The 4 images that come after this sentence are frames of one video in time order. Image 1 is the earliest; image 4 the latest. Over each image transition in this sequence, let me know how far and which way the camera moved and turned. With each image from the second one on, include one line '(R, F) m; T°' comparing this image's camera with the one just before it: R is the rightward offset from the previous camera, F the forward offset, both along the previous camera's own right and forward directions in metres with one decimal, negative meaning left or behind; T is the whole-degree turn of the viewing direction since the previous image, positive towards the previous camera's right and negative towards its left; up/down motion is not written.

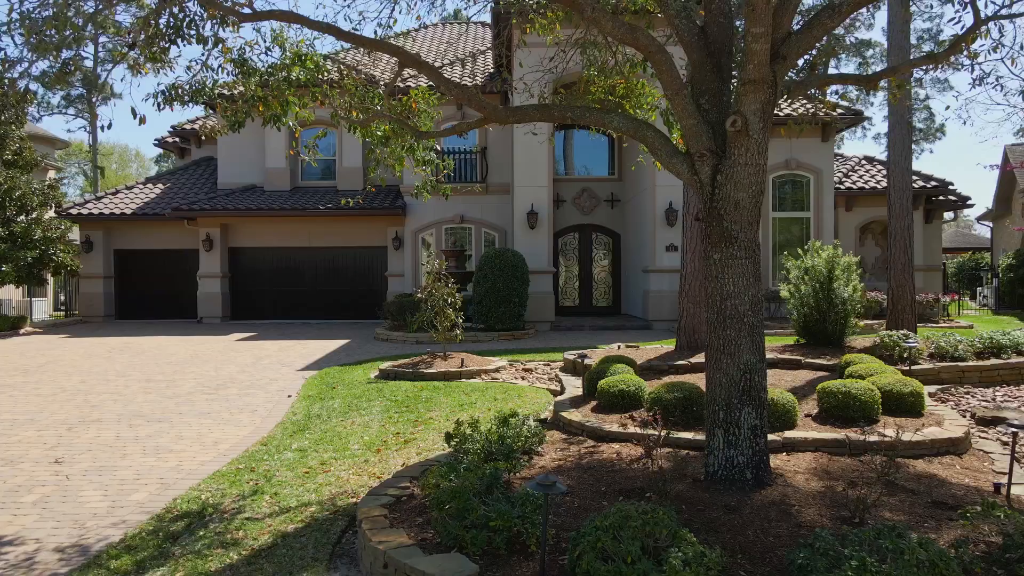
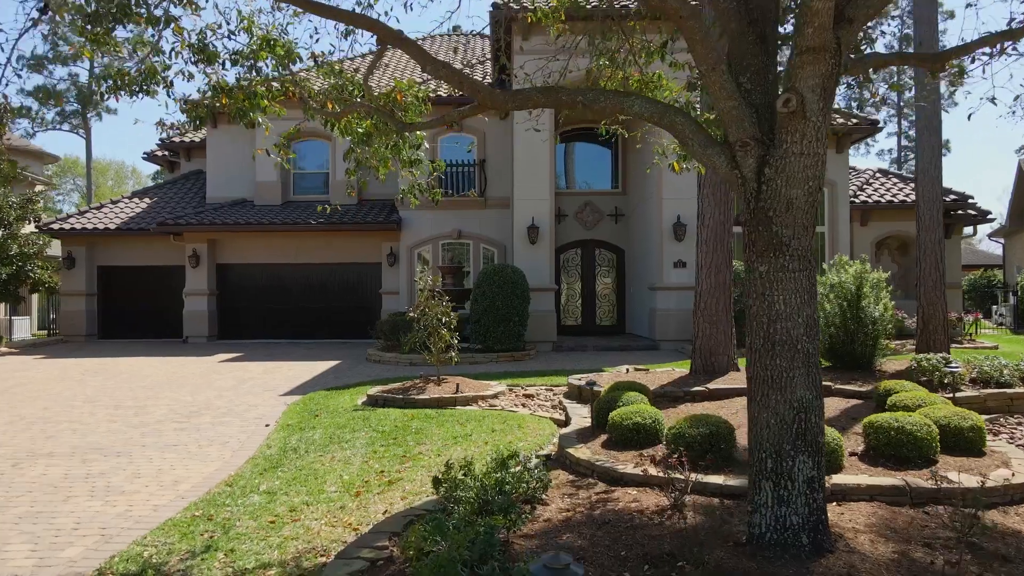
(0.0, +0.8) m; 0°
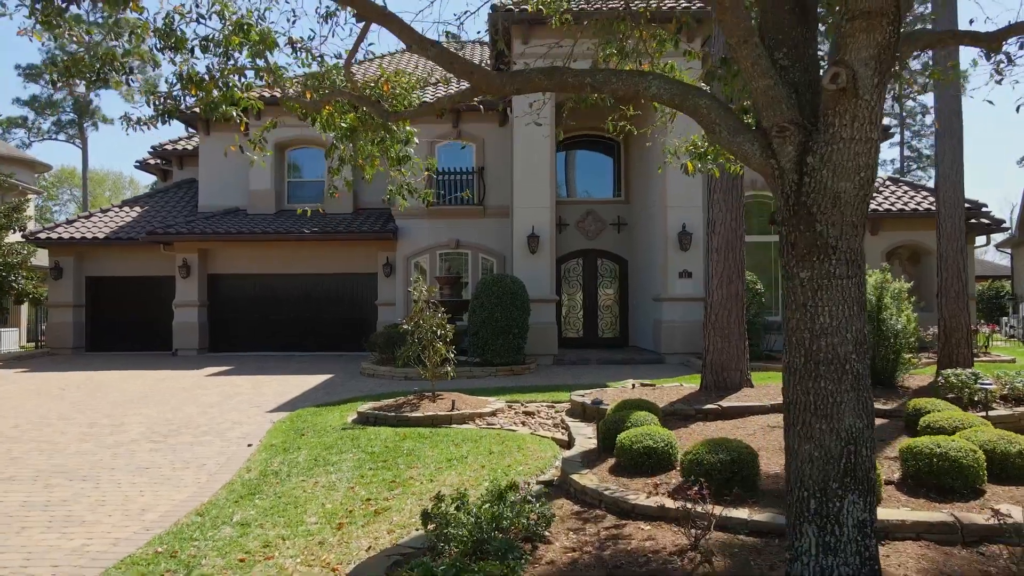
(0.0, +0.5) m; 0°
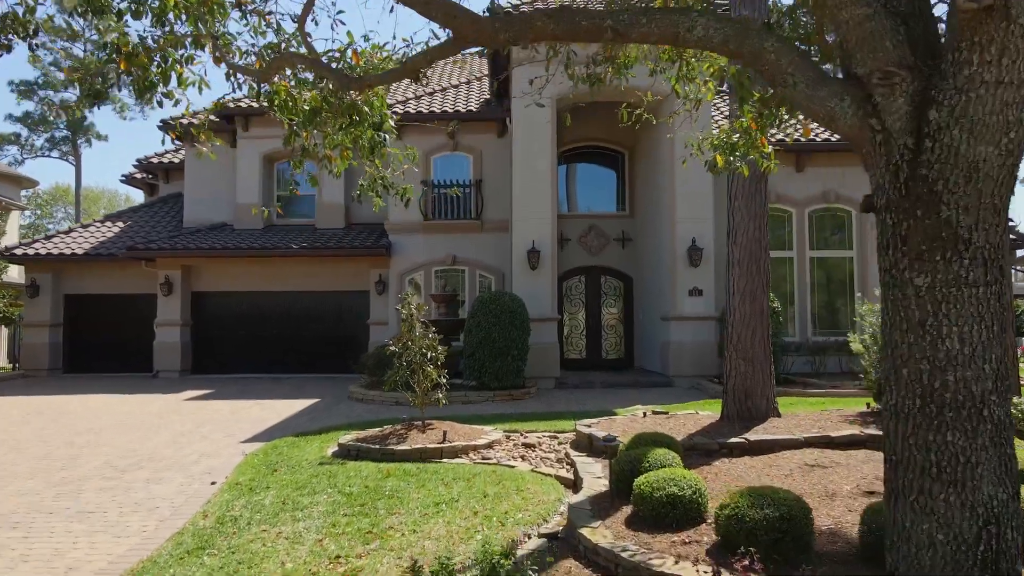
(0.0, +0.9) m; 0°
